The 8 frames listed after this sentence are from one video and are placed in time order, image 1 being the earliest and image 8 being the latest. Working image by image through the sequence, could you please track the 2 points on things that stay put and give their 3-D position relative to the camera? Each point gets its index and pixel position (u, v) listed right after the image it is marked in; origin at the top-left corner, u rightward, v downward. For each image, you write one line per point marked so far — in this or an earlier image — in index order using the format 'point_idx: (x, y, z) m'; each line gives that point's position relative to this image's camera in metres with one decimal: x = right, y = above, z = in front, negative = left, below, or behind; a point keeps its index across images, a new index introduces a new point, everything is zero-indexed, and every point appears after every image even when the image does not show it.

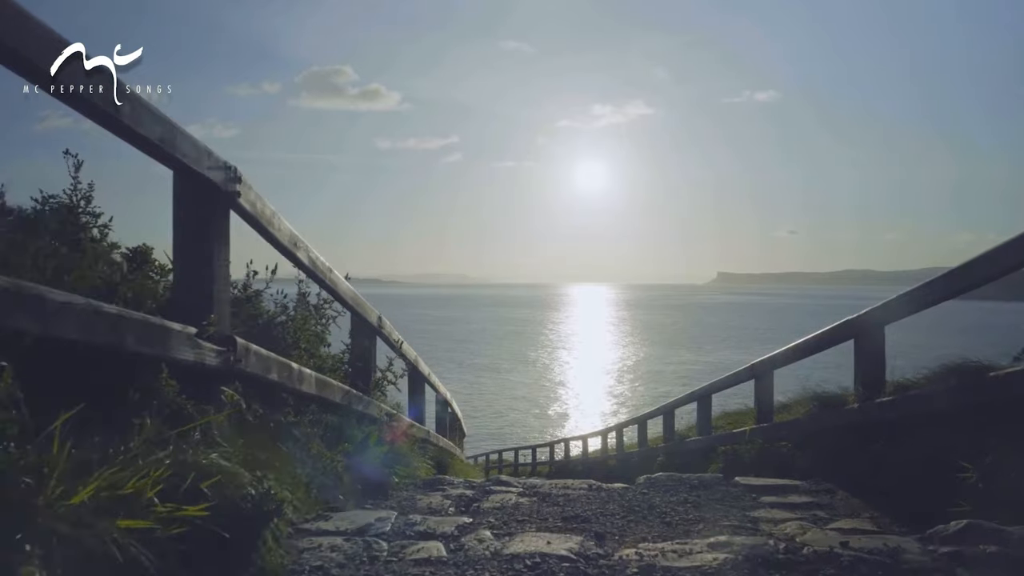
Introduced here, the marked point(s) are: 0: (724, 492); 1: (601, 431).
0: (+1.3, -1.2, +5.2) m
1: (+1.9, -3.1, +18.4) m
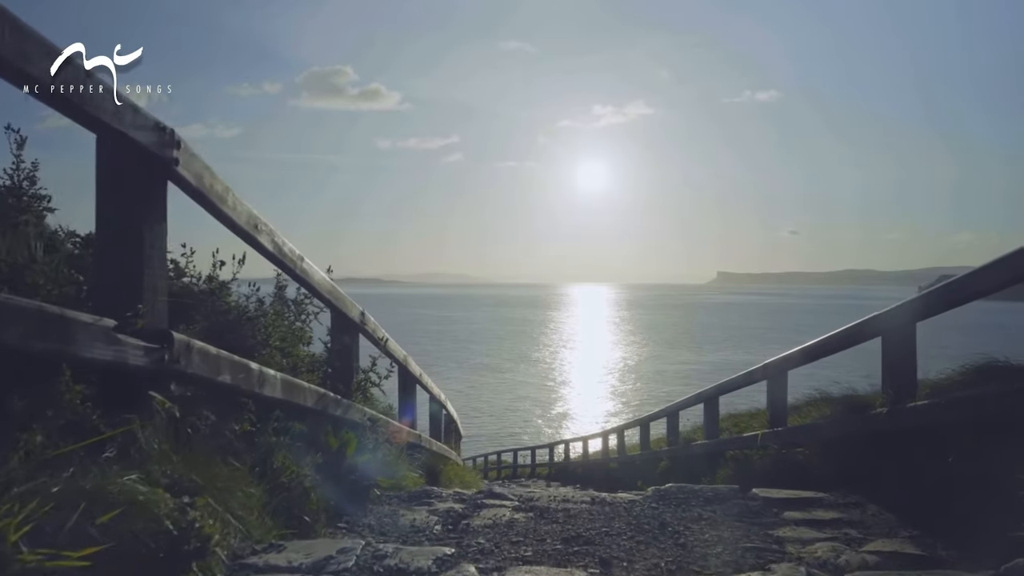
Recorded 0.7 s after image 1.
0: (+1.3, -1.2, +4.6) m
1: (+1.9, -3.1, +17.9) m
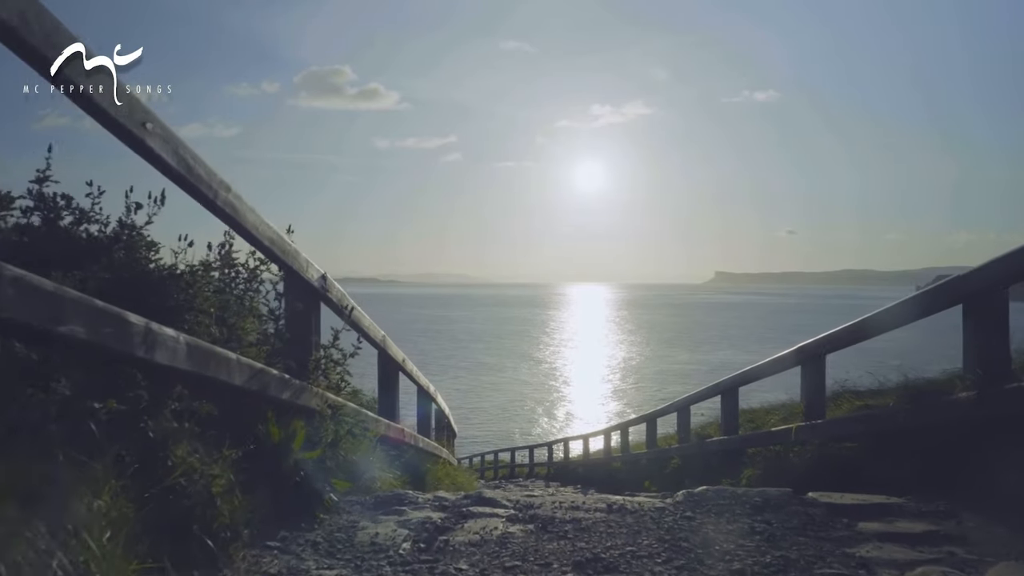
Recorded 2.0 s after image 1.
0: (+1.2, -1.0, +3.6) m
1: (+1.8, -2.9, +16.9) m
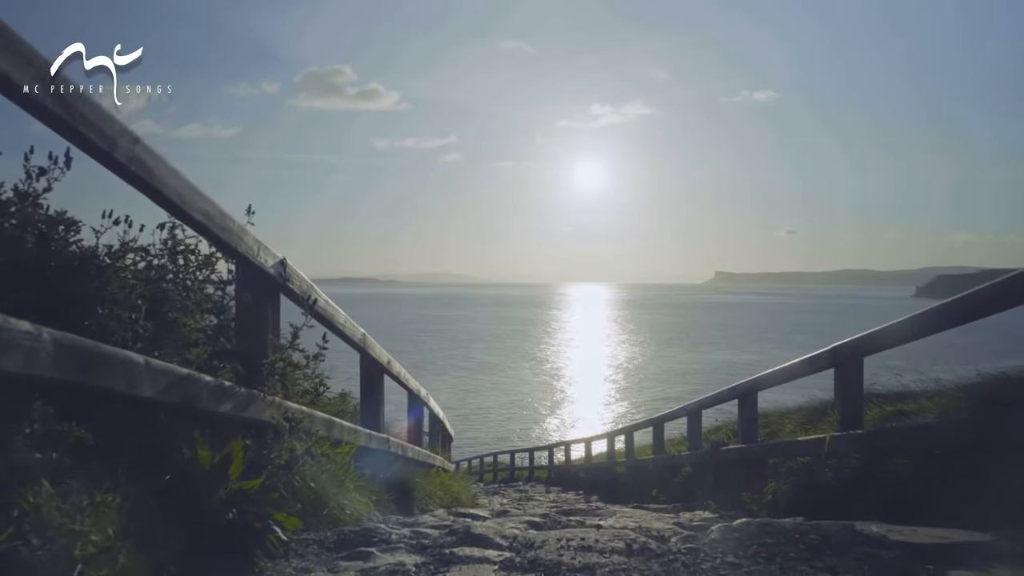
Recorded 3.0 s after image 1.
0: (+1.2, -0.9, +2.9) m
1: (+1.8, -2.8, +16.1) m
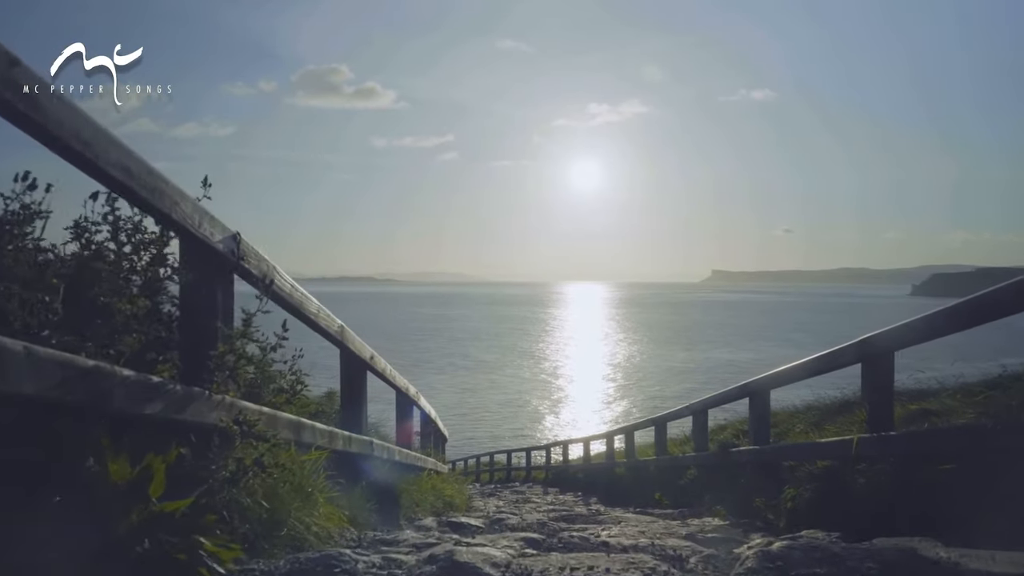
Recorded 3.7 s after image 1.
0: (+1.2, -0.8, +2.3) m
1: (+1.8, -2.7, +15.6) m
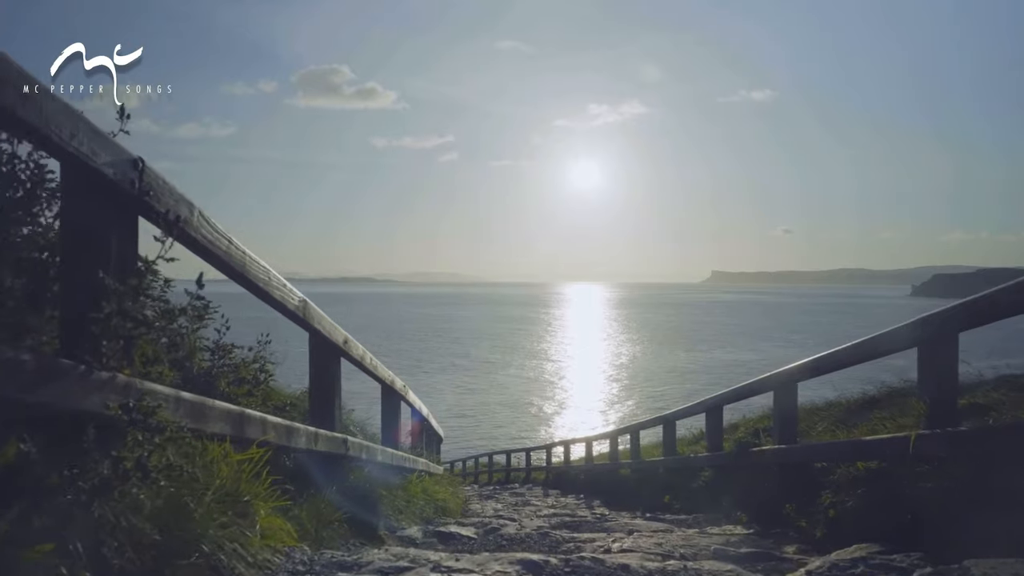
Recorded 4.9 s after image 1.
0: (+1.2, -0.7, +1.5) m
1: (+1.7, -2.5, +14.8) m
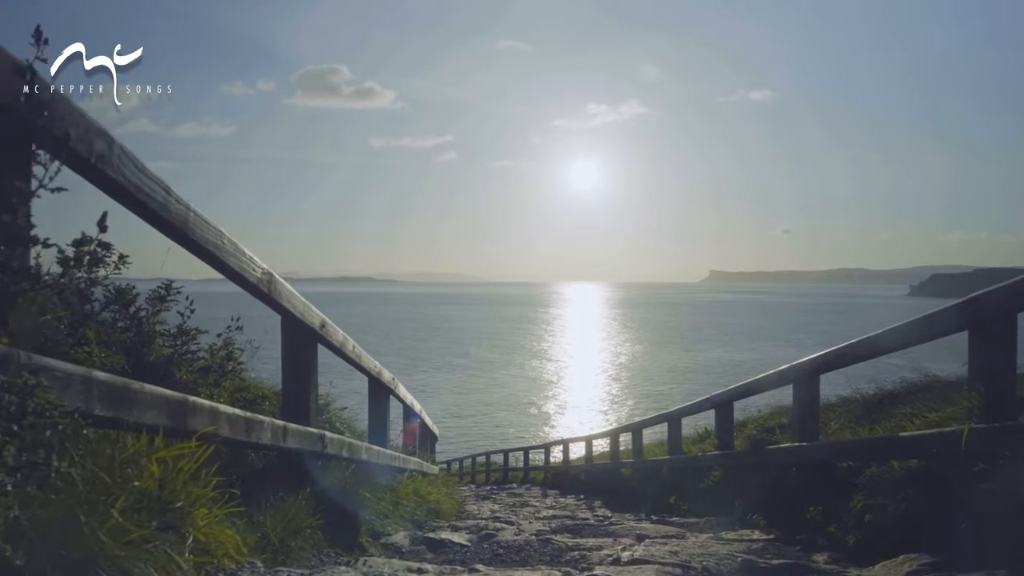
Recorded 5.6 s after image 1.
0: (+1.2, -0.6, +1.0) m
1: (+1.7, -2.4, +14.2) m
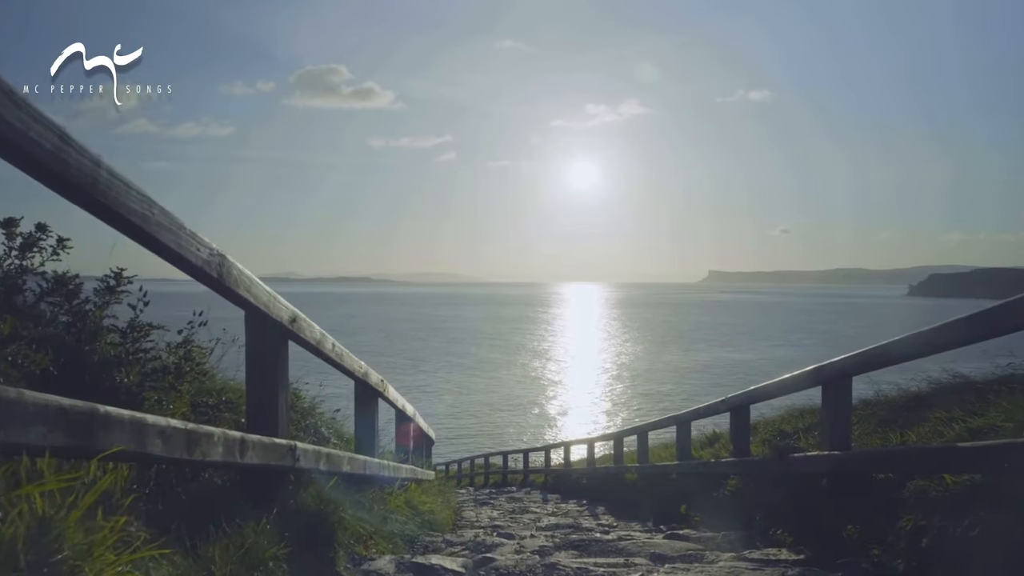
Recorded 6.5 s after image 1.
0: (+1.2, -0.5, +0.4) m
1: (+1.7, -2.4, +13.6) m
